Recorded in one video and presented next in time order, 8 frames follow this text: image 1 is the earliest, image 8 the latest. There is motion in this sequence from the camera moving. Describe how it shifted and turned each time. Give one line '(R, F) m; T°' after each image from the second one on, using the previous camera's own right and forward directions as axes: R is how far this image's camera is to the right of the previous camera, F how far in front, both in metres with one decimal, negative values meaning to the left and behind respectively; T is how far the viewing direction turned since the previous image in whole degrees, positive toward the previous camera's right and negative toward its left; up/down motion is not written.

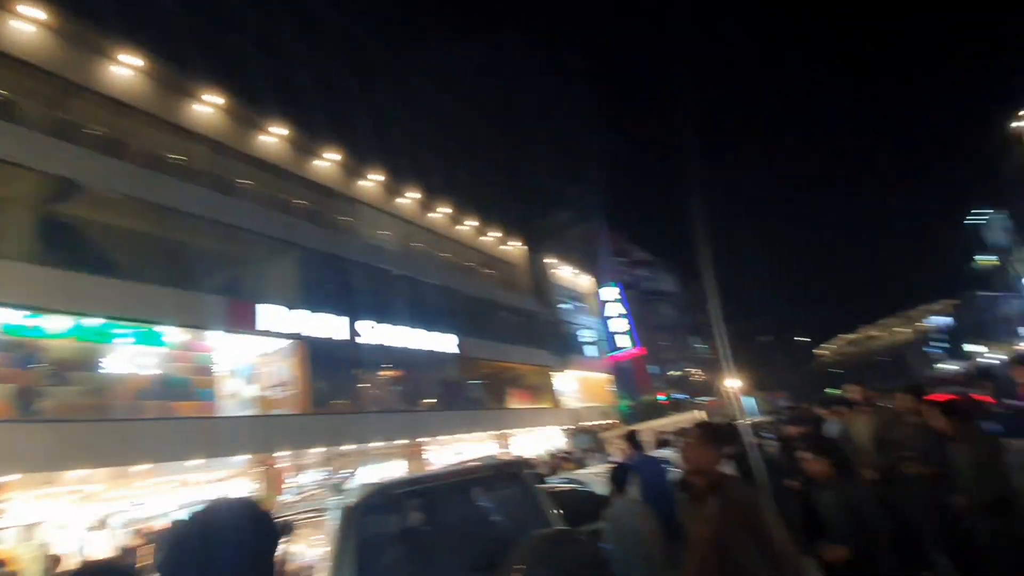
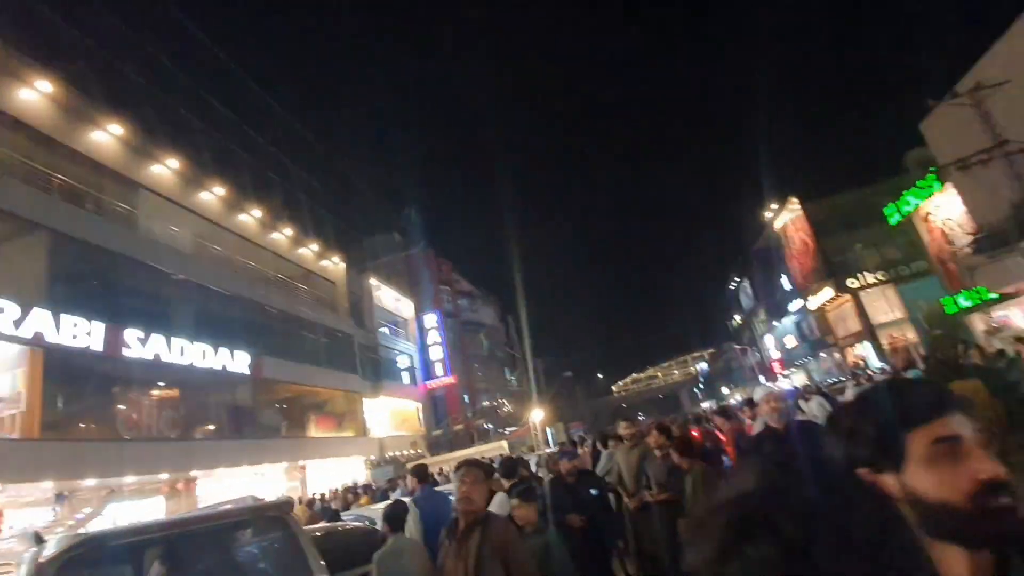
(0.0, +0.6) m; +18°
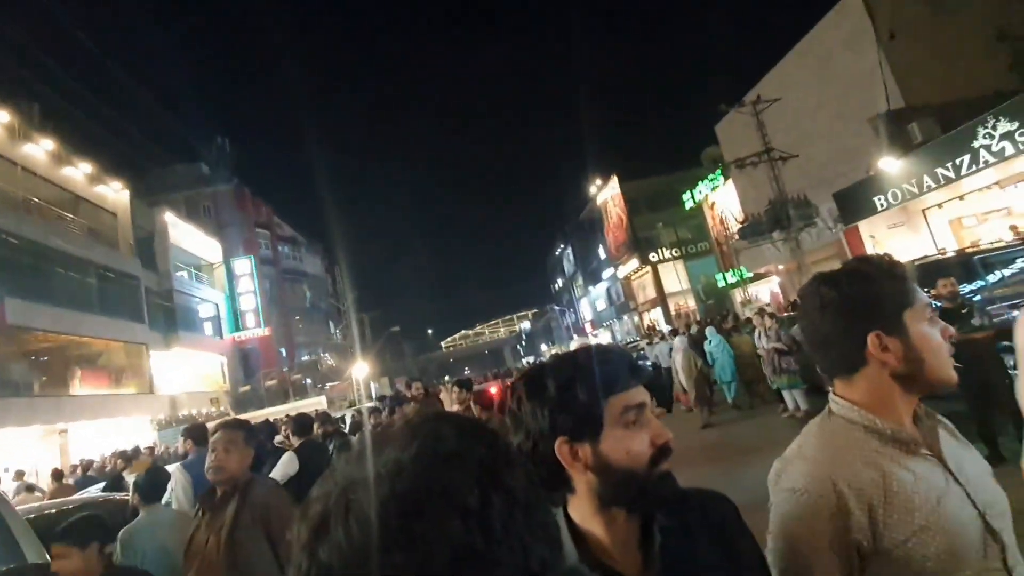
(+0.6, +0.2) m; +15°
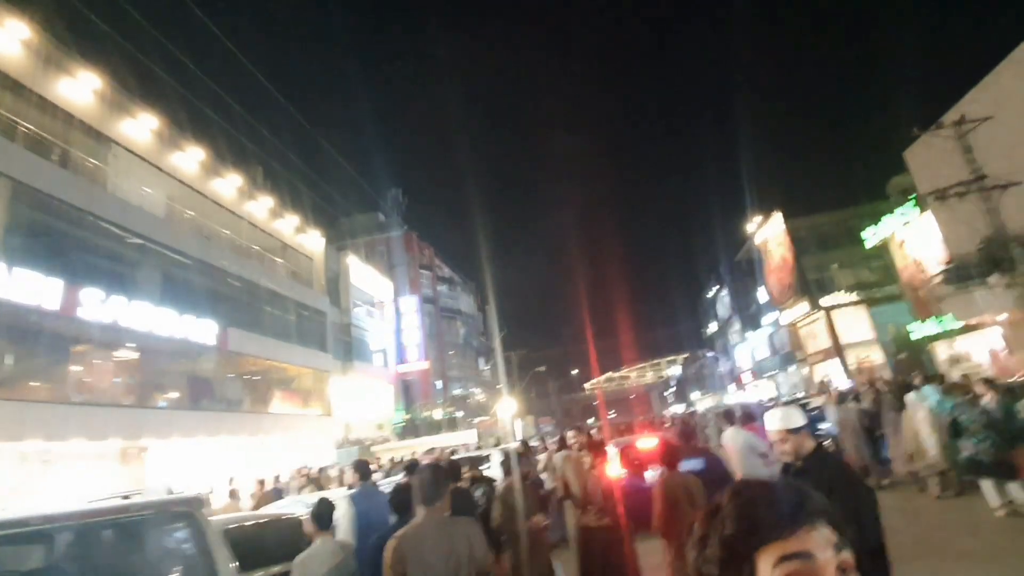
(+0.2, -0.4) m; -14°
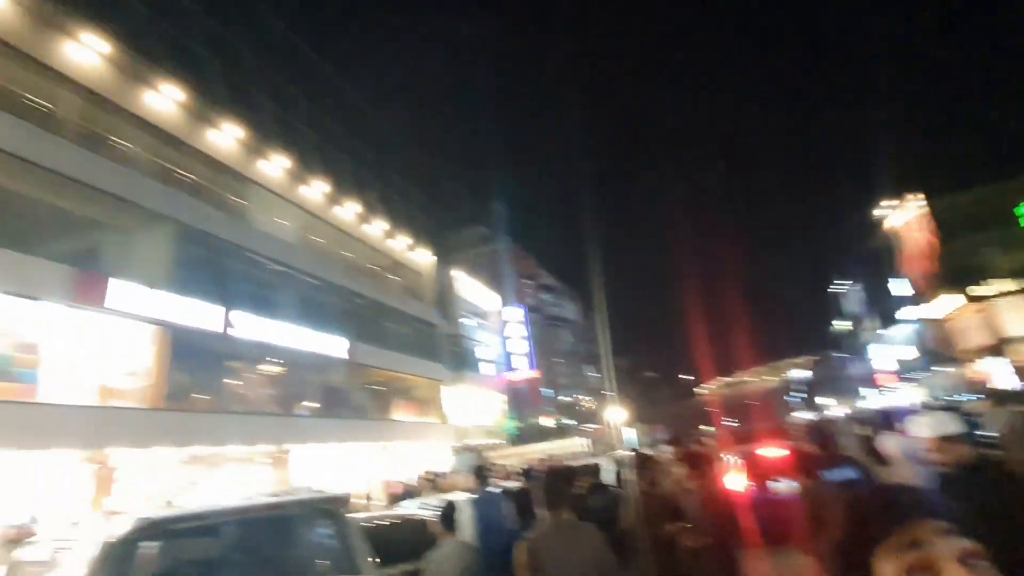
(0.0, -0.5) m; -10°
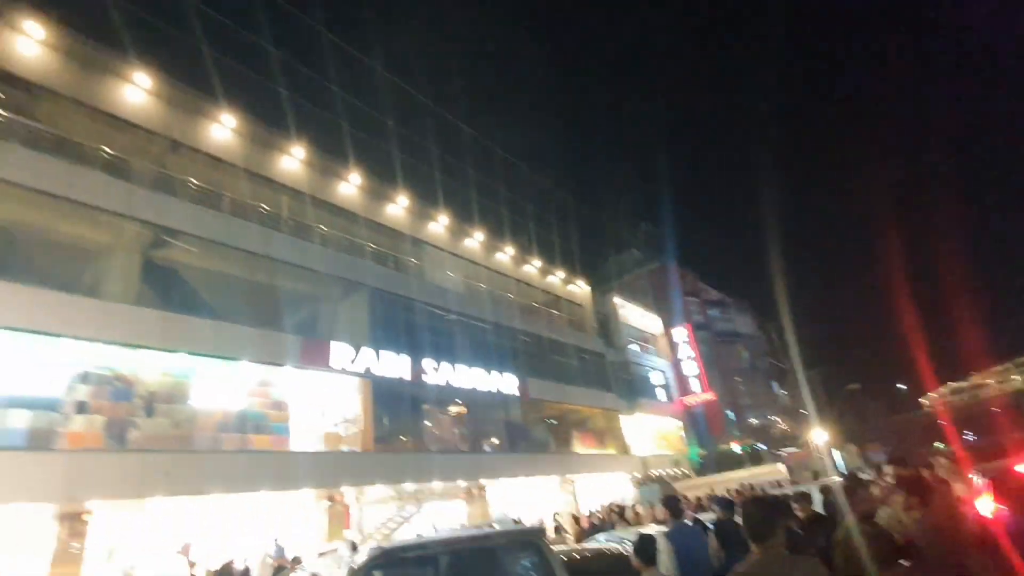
(0.0, -0.6) m; -14°
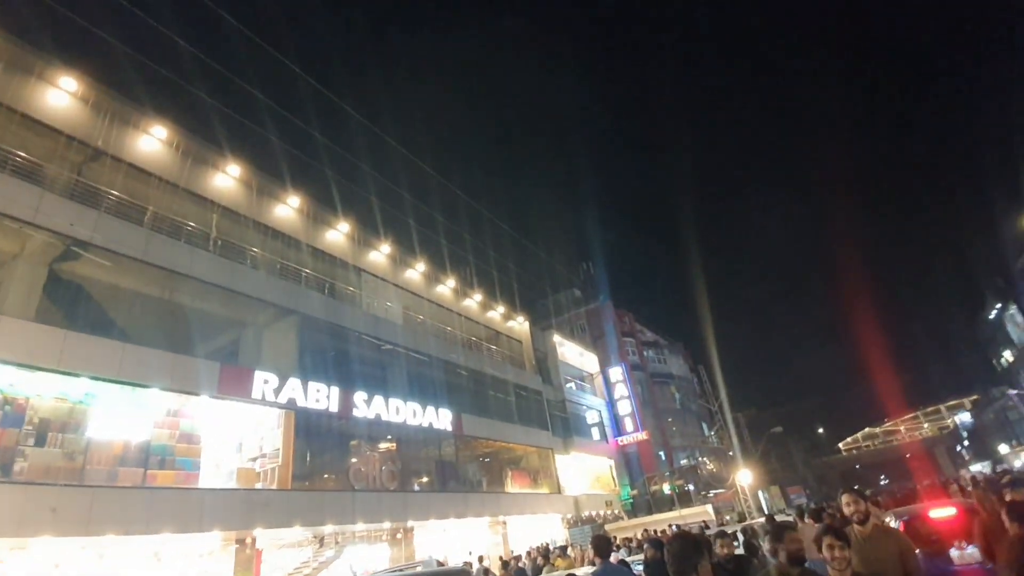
(+0.1, +0.3) m; +5°
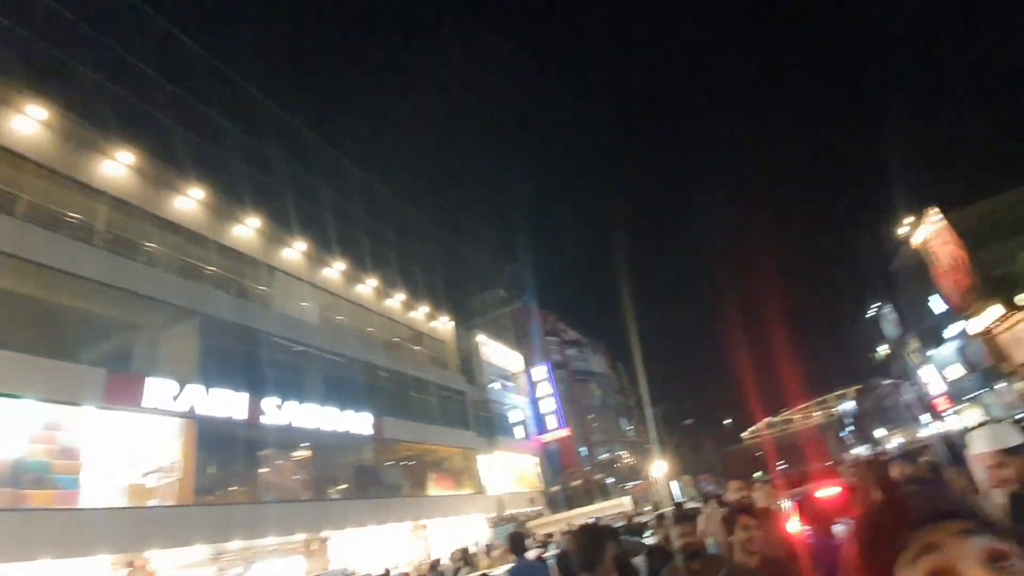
(+0.1, +0.4) m; +7°
